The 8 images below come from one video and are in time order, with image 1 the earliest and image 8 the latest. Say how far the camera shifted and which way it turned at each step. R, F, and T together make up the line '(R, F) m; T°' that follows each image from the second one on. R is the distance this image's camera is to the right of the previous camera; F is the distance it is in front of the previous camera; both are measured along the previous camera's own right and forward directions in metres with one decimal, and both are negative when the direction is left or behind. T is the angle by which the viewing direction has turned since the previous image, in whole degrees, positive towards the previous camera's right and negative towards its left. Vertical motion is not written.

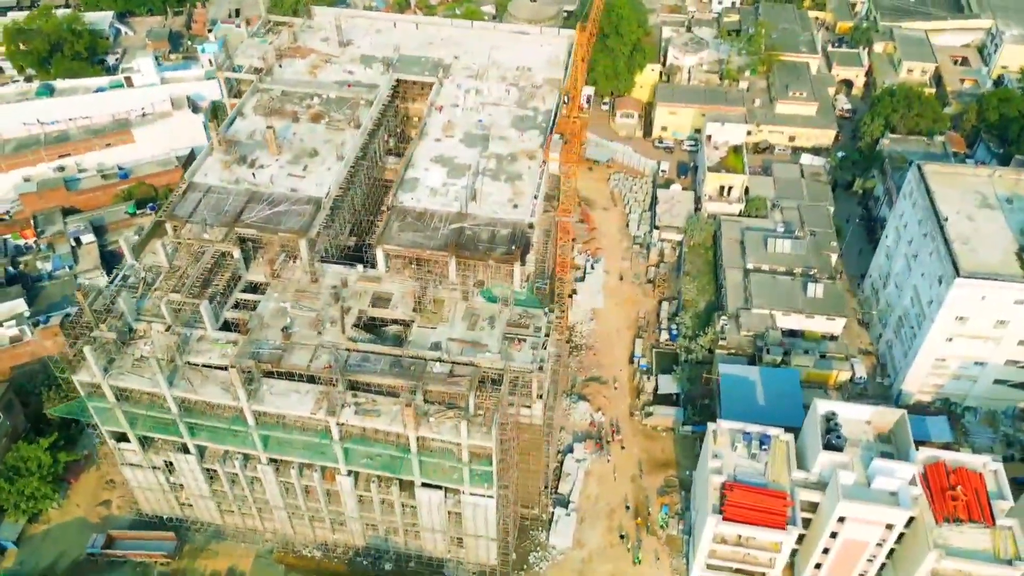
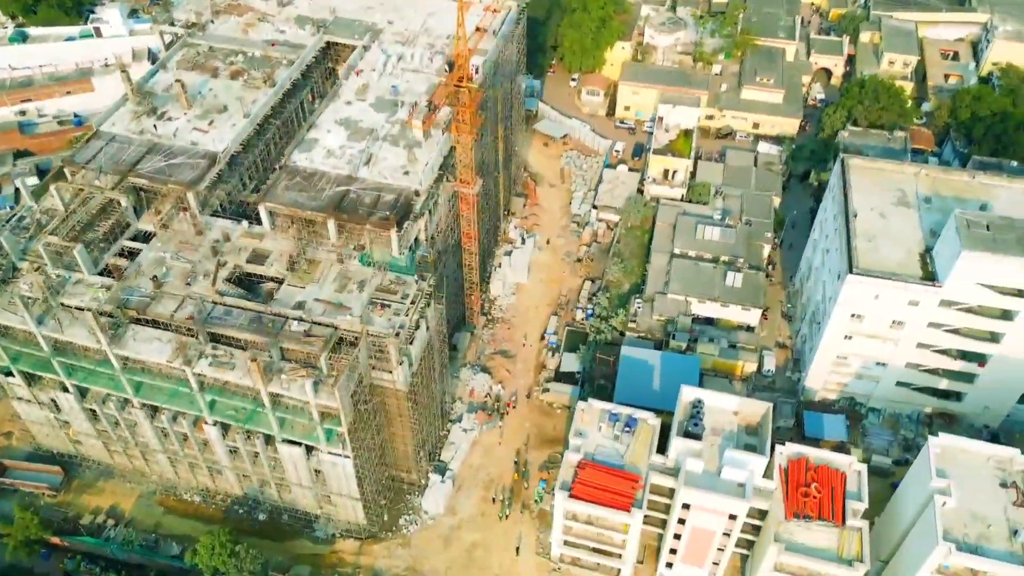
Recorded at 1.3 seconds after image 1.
(+12.7, +0.1) m; -3°
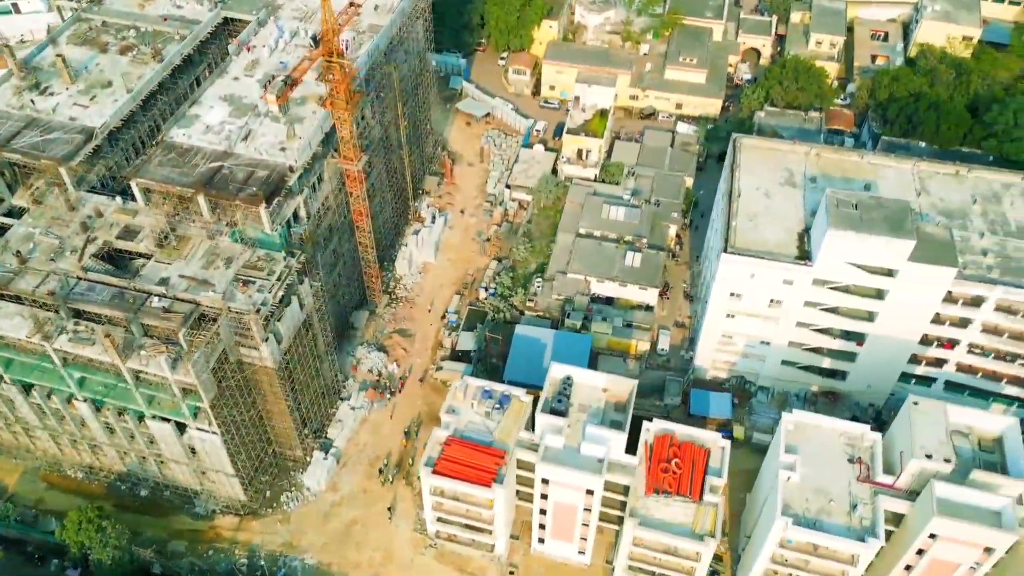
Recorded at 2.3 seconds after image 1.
(+9.1, -0.2) m; +1°
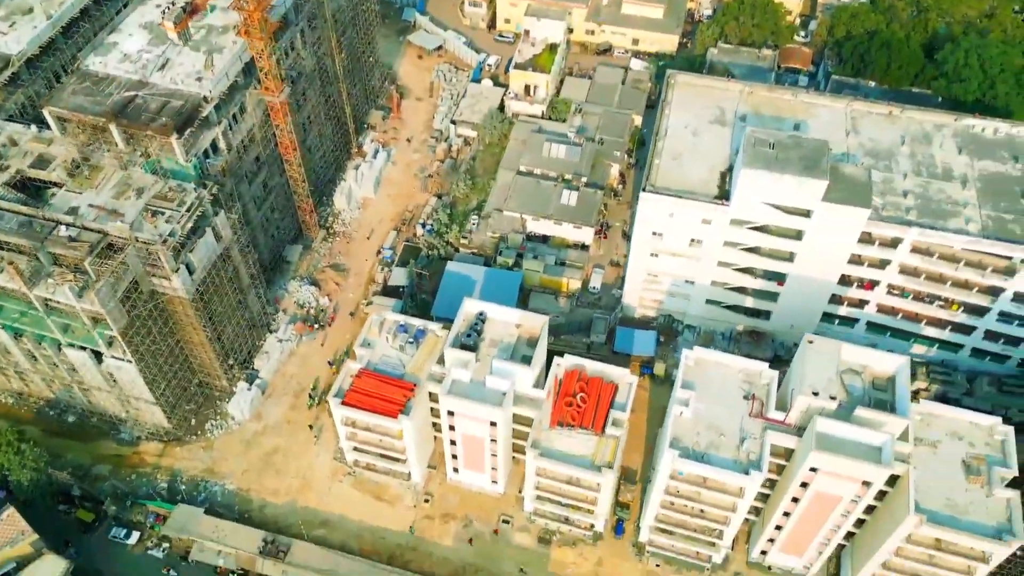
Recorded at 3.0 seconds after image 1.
(+6.8, -0.1) m; 0°
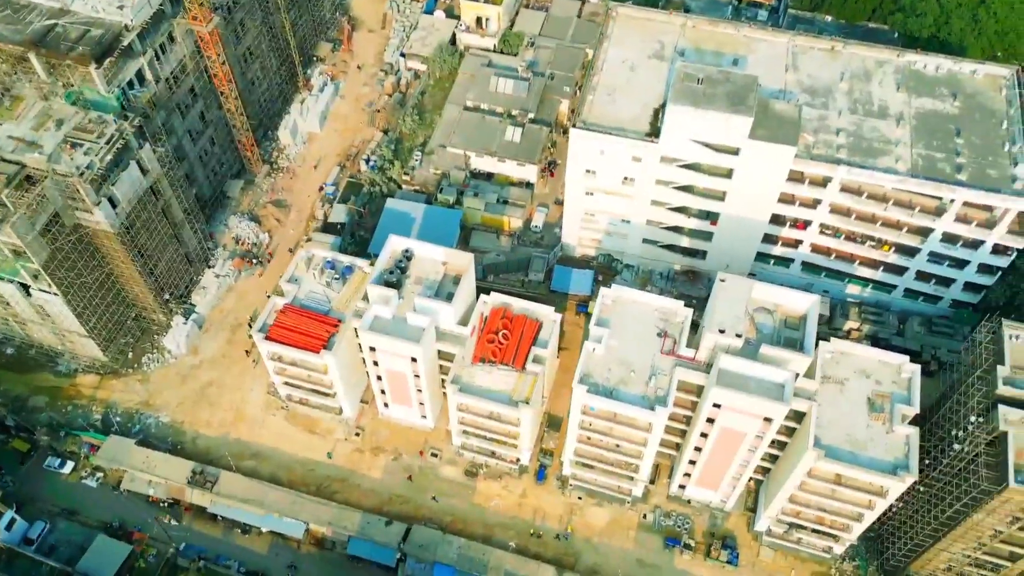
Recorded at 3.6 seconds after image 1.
(+5.7, 0.0) m; 0°
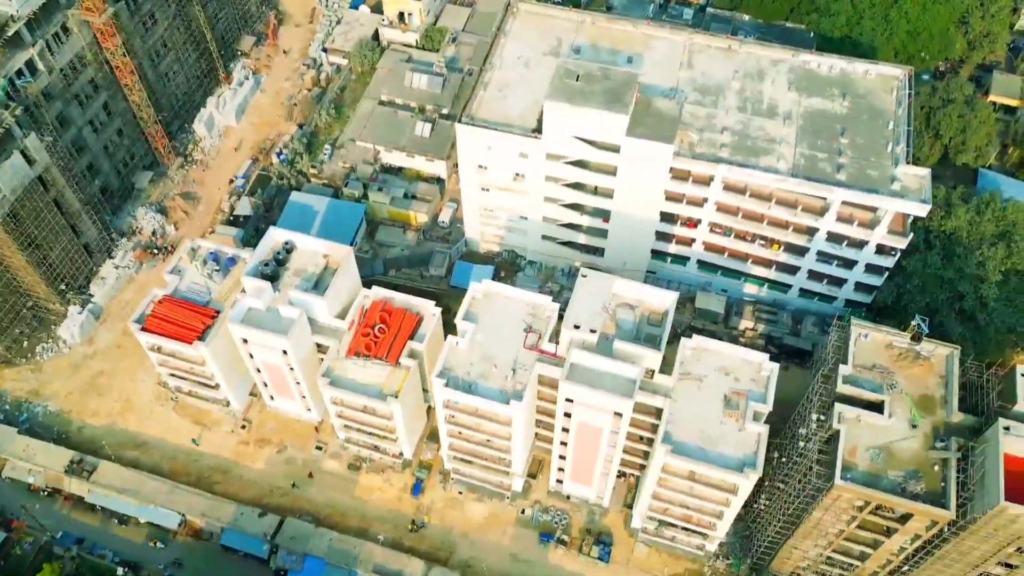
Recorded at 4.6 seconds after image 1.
(+9.1, 0.0) m; 0°
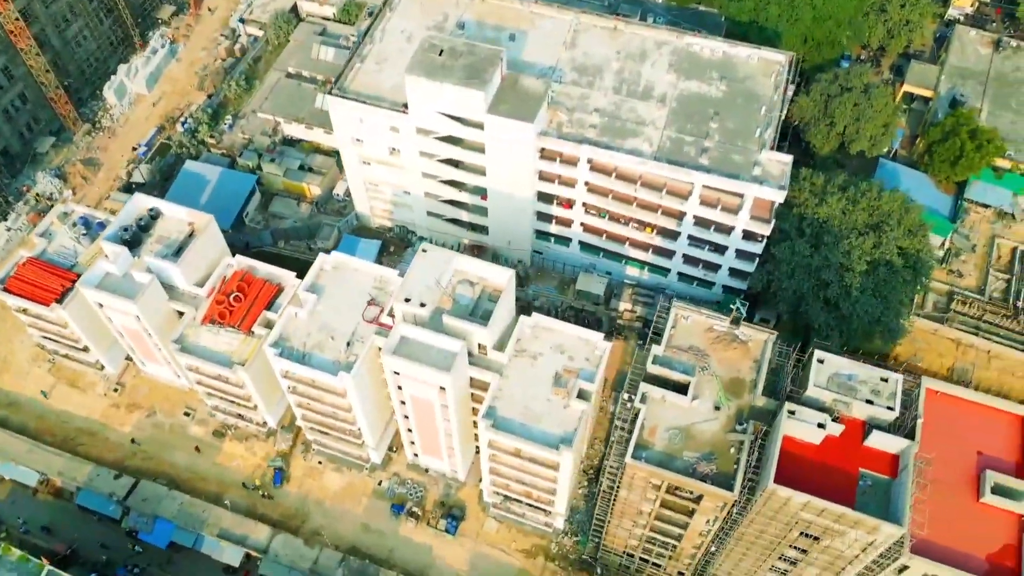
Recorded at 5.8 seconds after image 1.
(+11.4, -0.1) m; -1°
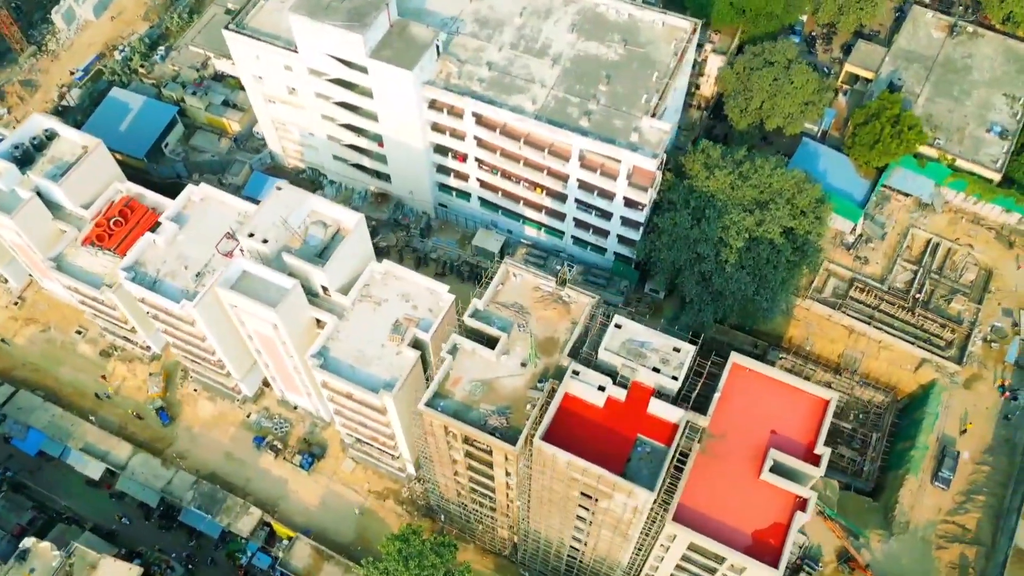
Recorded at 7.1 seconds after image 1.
(+12.7, -0.1) m; -3°
